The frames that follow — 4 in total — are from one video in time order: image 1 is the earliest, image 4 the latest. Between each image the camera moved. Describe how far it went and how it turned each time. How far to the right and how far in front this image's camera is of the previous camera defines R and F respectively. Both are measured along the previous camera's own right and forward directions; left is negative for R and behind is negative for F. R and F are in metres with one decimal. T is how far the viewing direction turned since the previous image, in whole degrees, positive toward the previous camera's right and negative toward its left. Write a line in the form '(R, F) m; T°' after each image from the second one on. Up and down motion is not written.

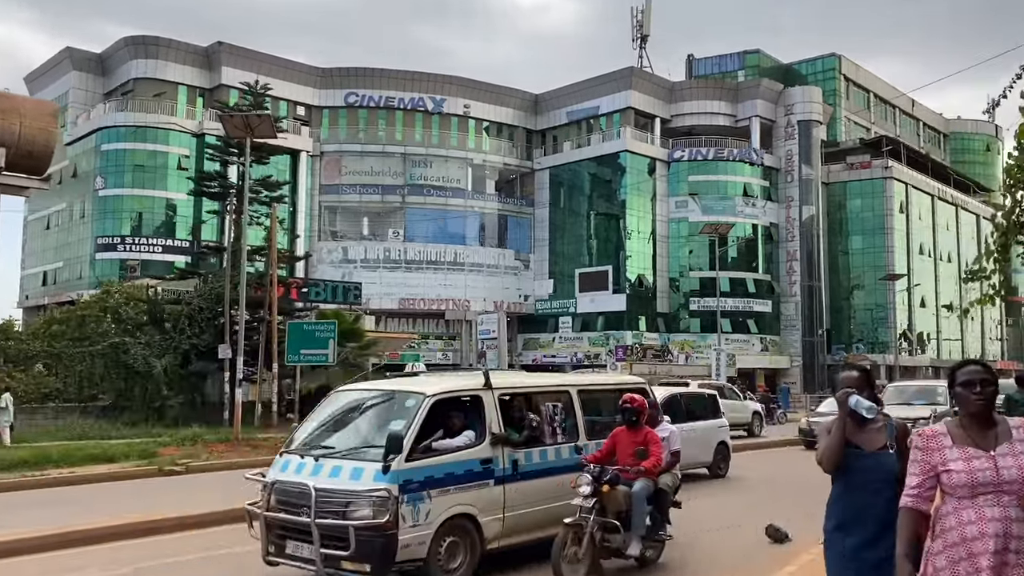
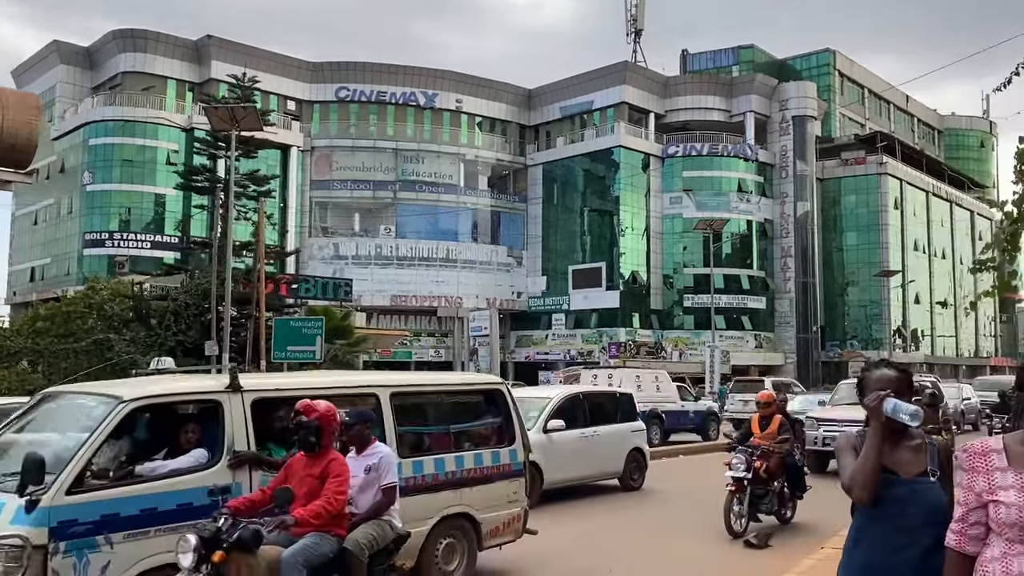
(+0.1, +0.4) m; 0°
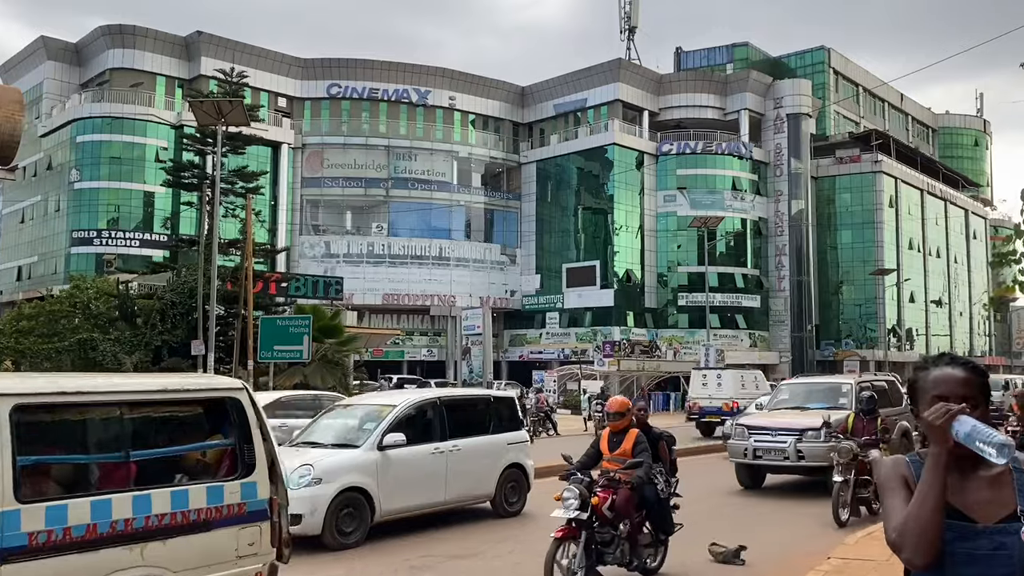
(0.0, +0.5) m; 0°
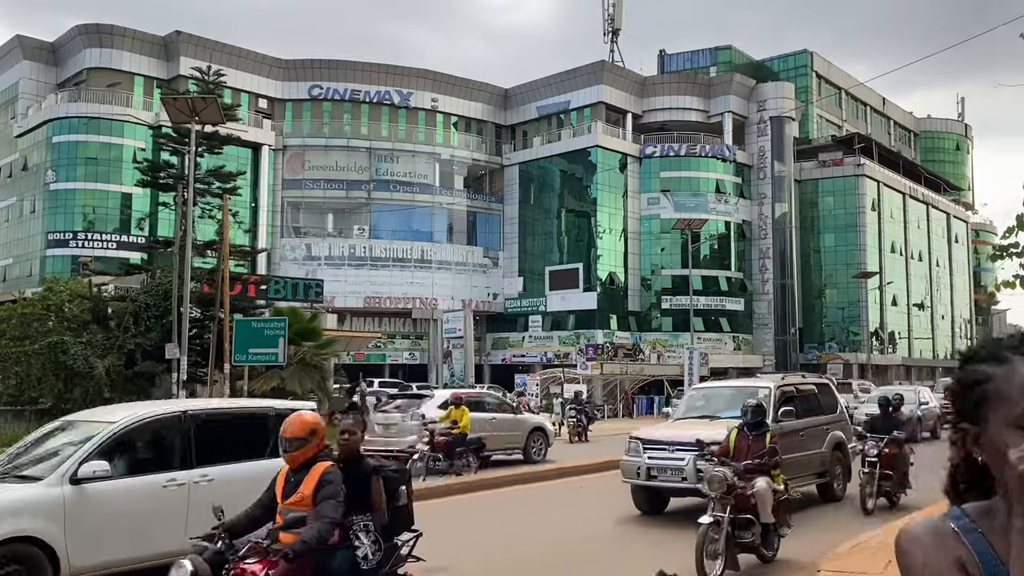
(+0.1, +0.4) m; +1°
